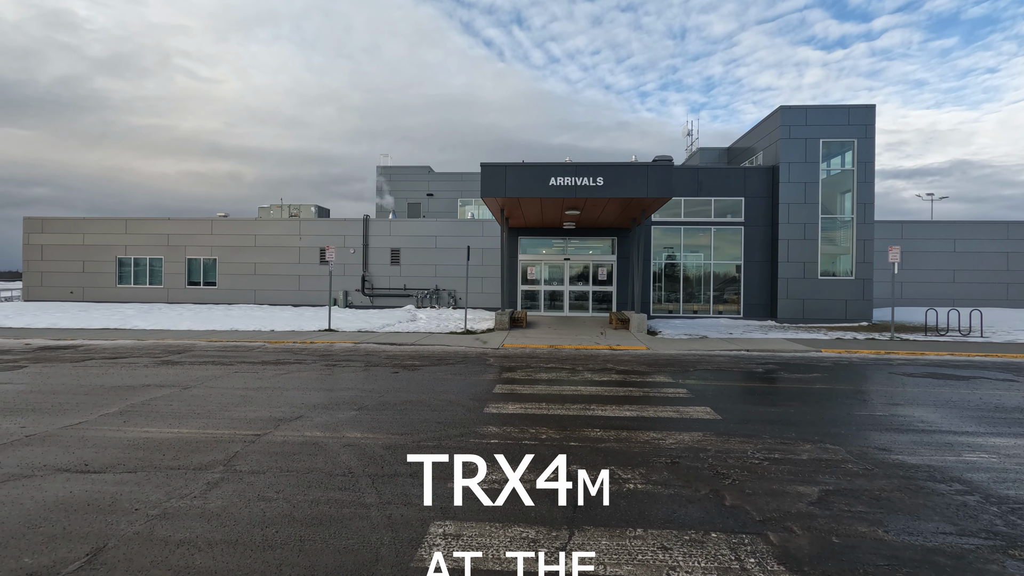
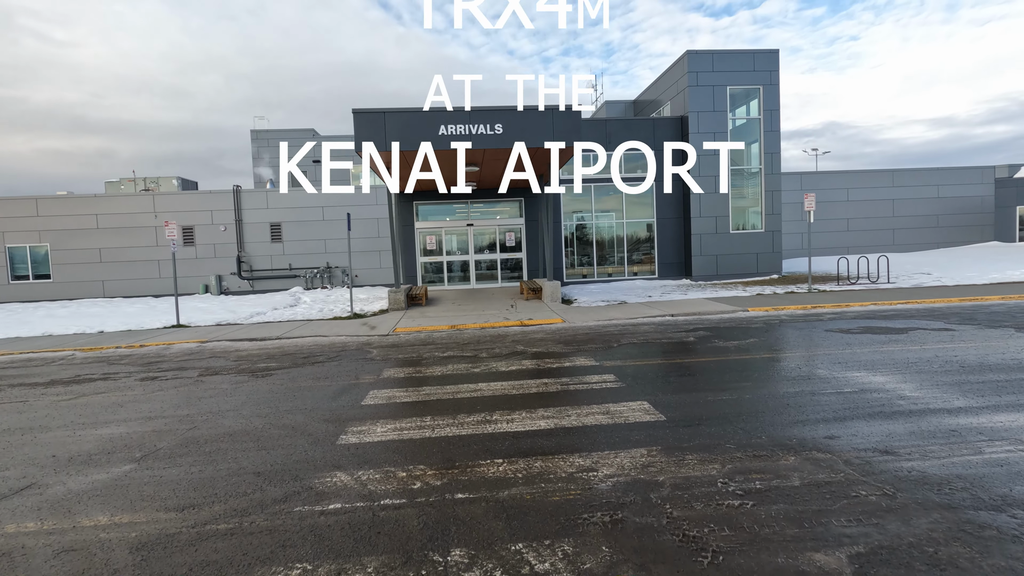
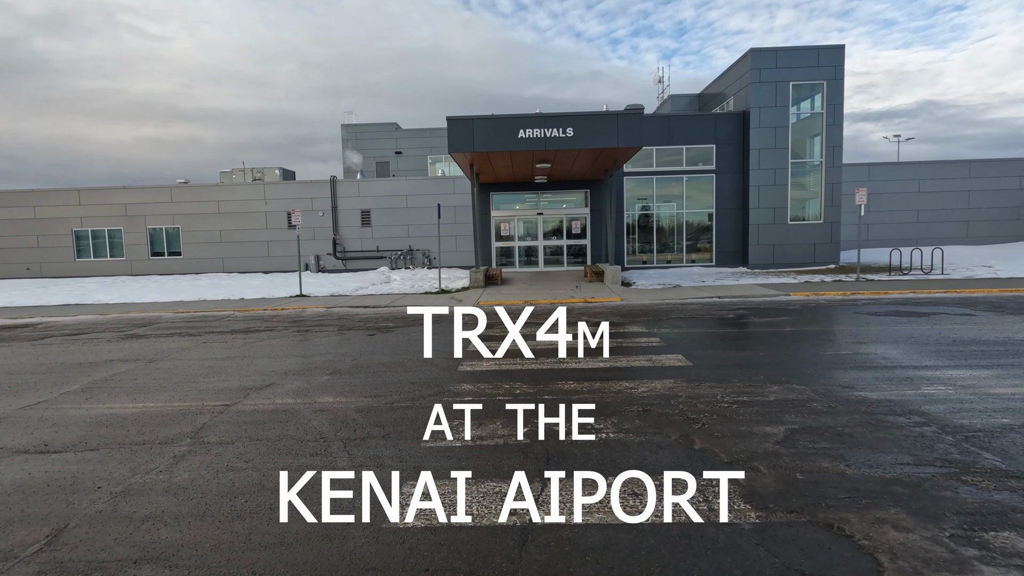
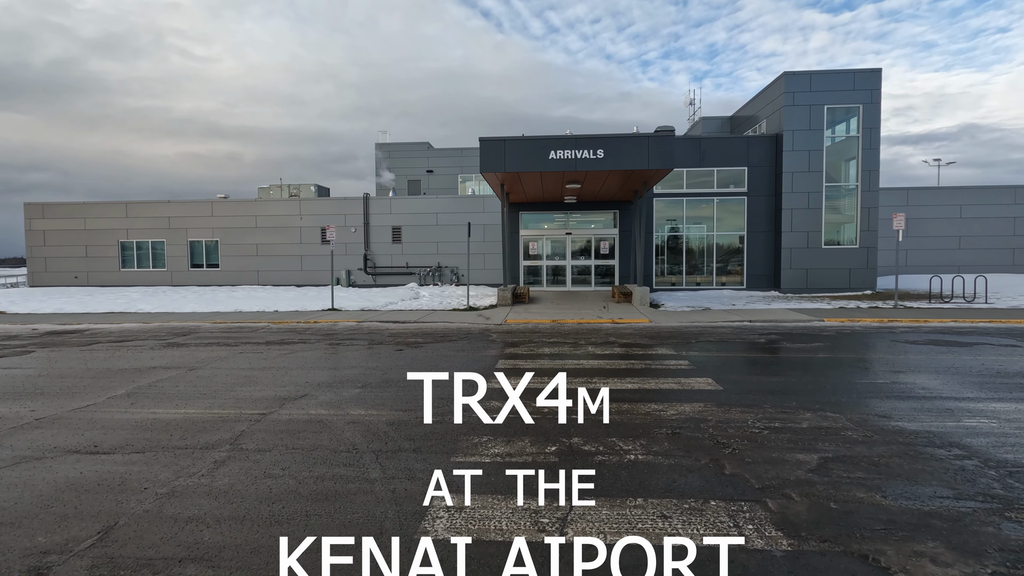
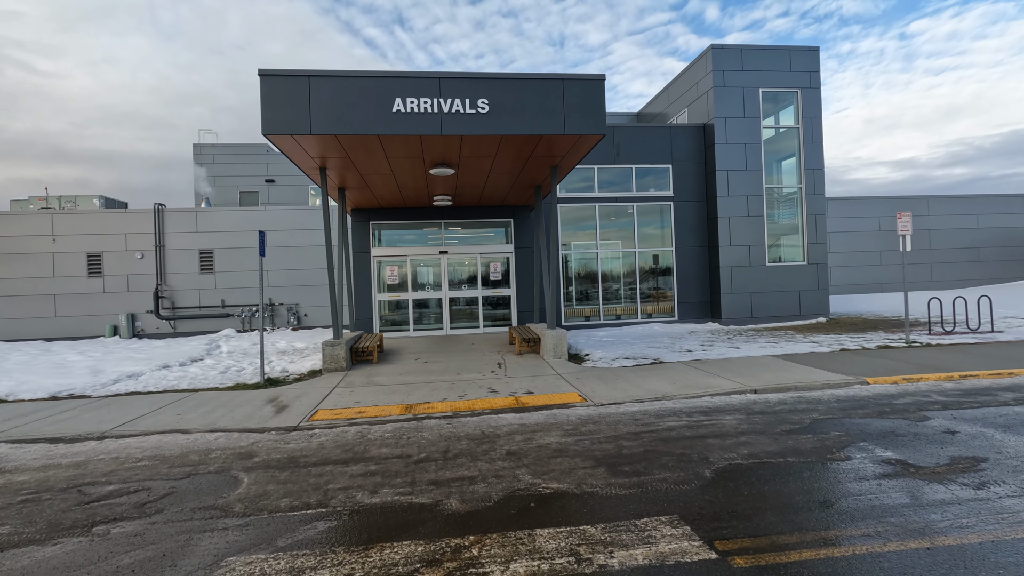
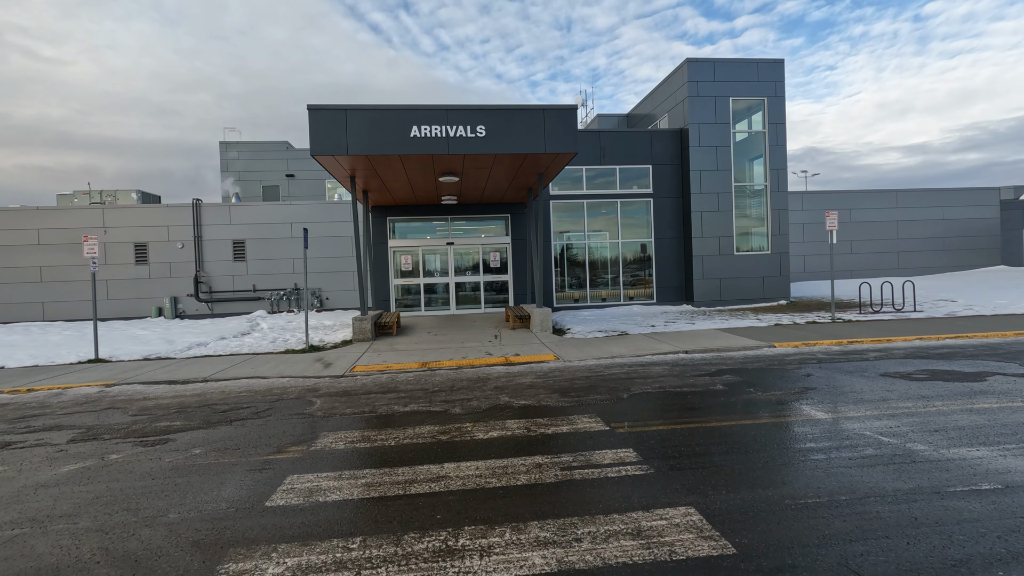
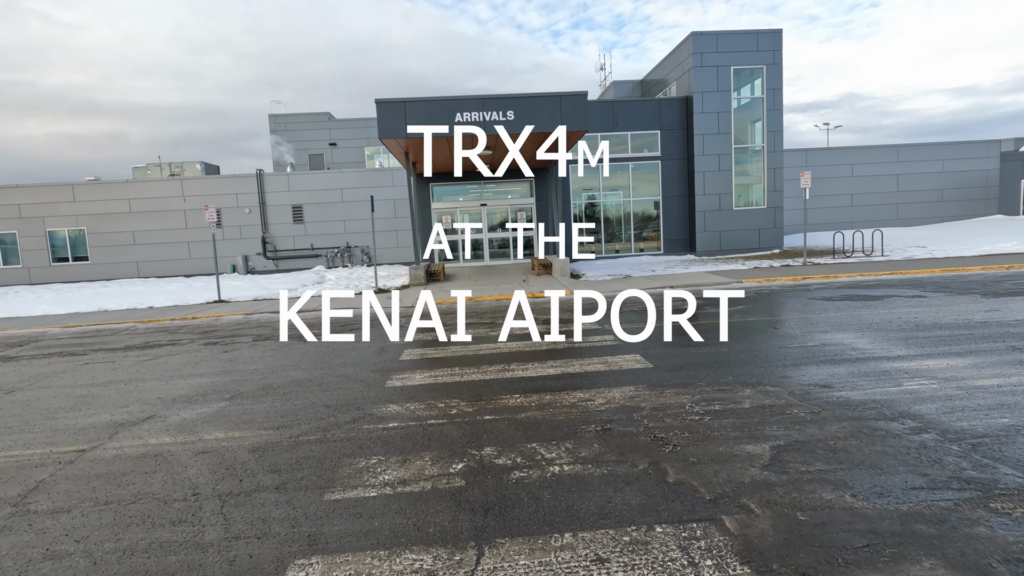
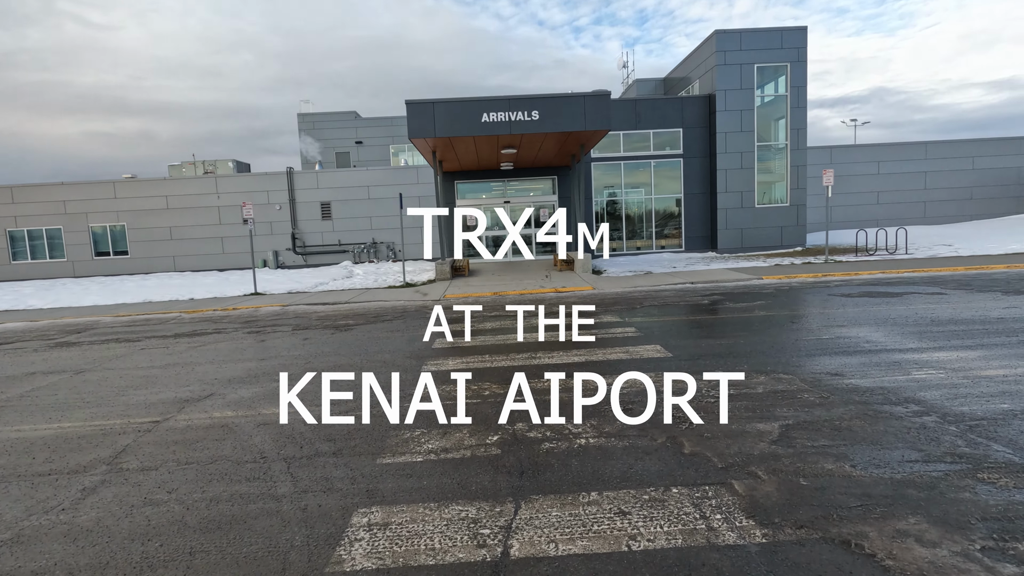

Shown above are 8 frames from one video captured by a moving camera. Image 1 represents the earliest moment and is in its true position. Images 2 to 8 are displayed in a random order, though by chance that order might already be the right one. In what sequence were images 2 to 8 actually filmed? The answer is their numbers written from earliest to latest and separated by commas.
4, 3, 8, 7, 2, 6, 5
